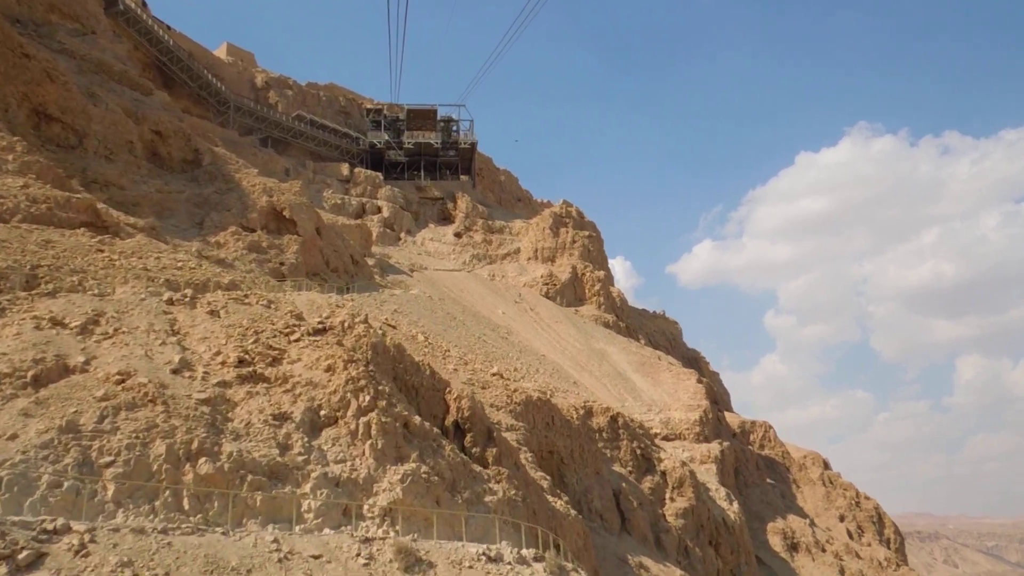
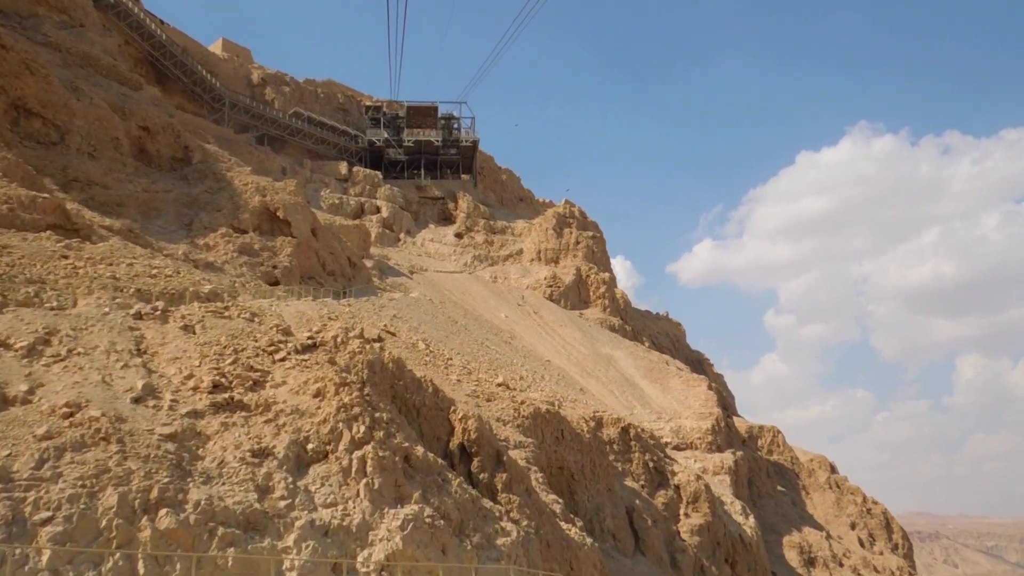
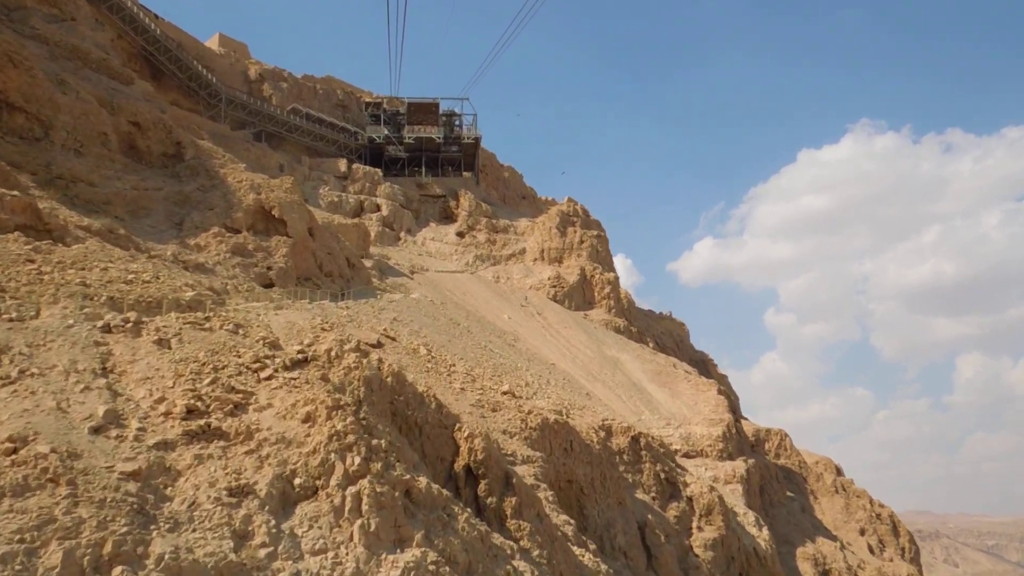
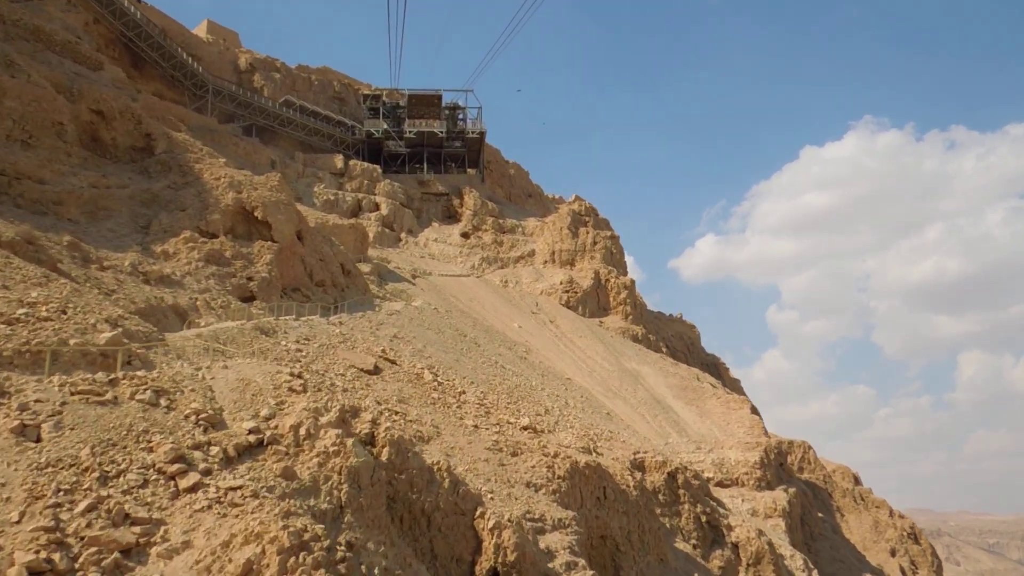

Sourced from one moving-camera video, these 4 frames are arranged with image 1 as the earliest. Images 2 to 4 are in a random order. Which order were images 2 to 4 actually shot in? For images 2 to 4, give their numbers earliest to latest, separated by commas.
2, 3, 4
